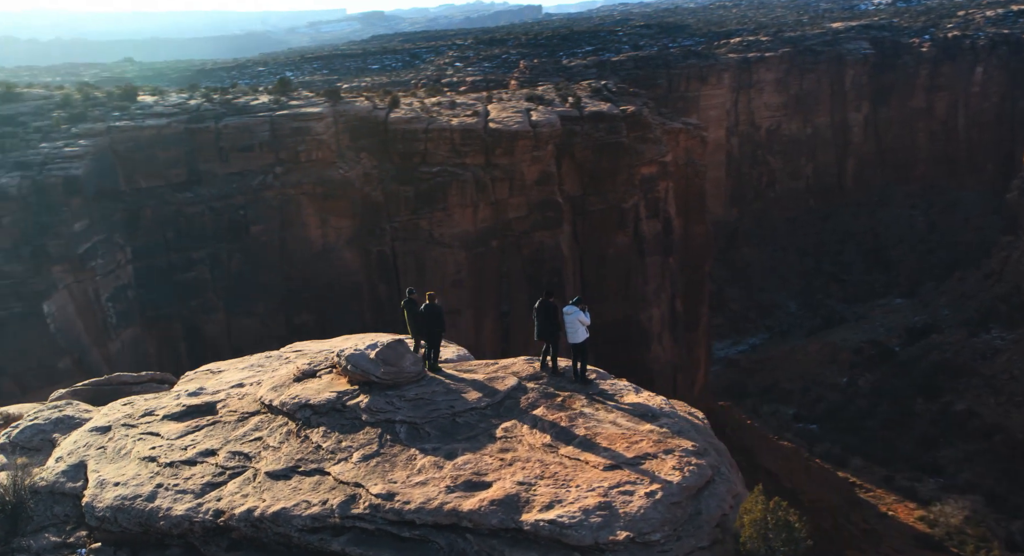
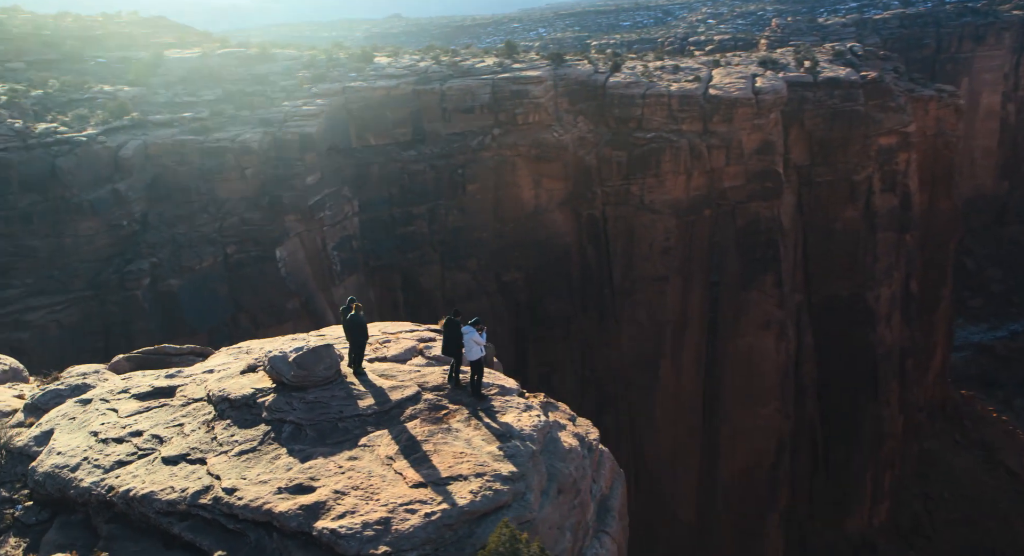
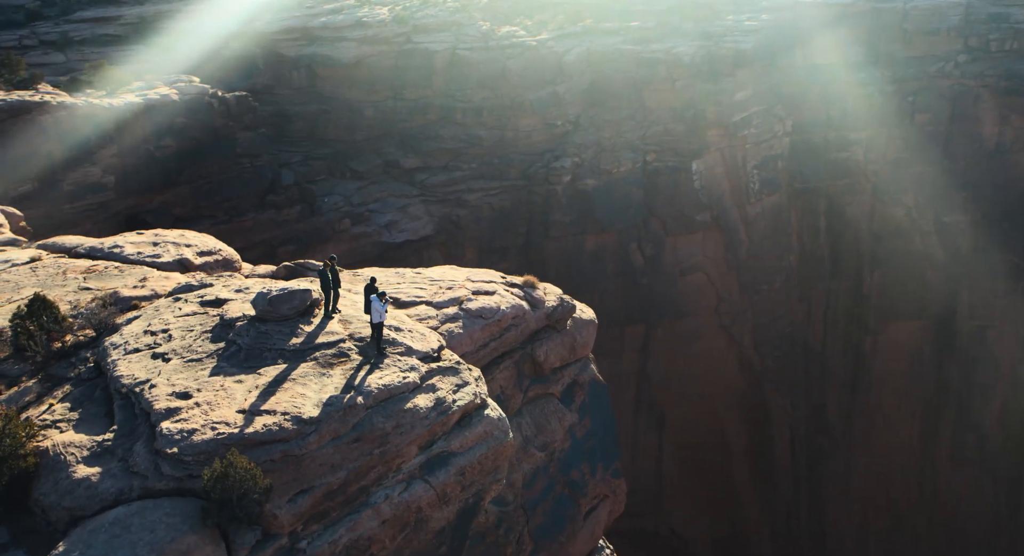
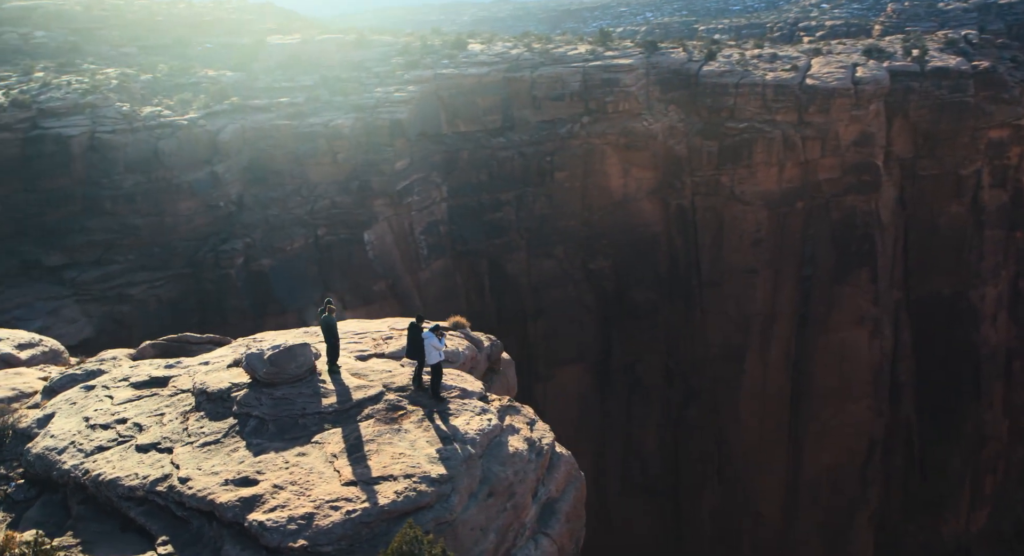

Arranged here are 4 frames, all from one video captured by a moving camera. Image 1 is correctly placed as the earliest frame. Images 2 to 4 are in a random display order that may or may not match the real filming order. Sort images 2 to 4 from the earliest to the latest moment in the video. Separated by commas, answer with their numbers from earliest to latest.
2, 4, 3
